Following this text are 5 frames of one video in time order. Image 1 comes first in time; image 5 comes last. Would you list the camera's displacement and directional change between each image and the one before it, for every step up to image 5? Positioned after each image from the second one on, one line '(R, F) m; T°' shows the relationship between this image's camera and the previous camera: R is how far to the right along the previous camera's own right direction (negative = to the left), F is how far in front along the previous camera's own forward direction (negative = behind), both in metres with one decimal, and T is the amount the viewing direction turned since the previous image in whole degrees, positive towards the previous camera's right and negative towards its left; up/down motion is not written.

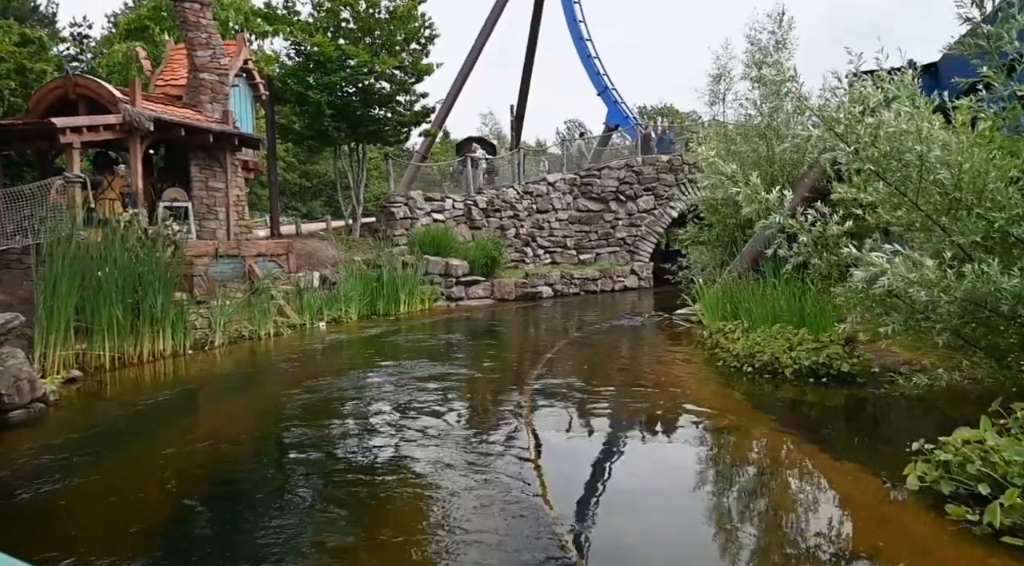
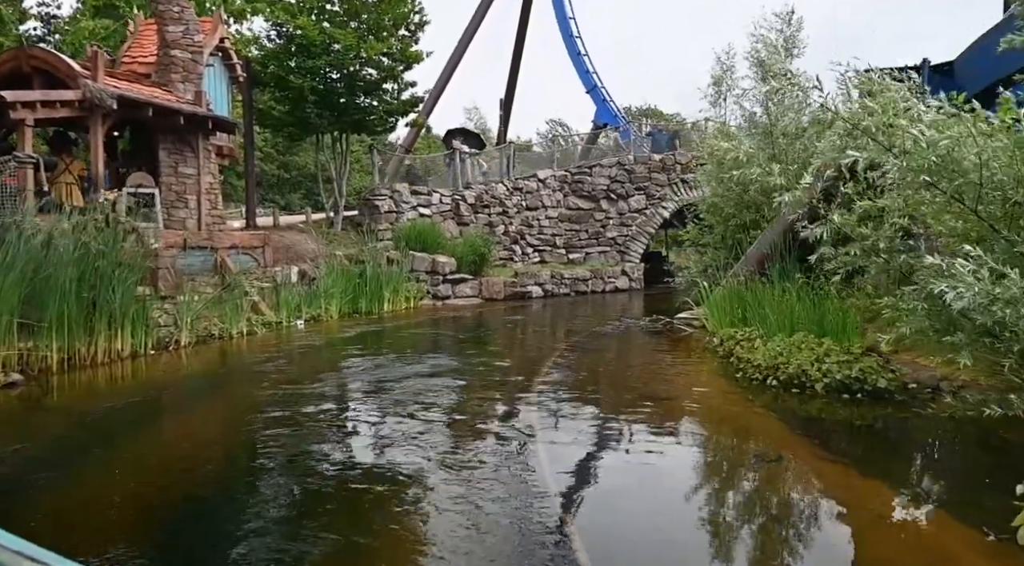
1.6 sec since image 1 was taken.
(-0.1, +0.6) m; +1°
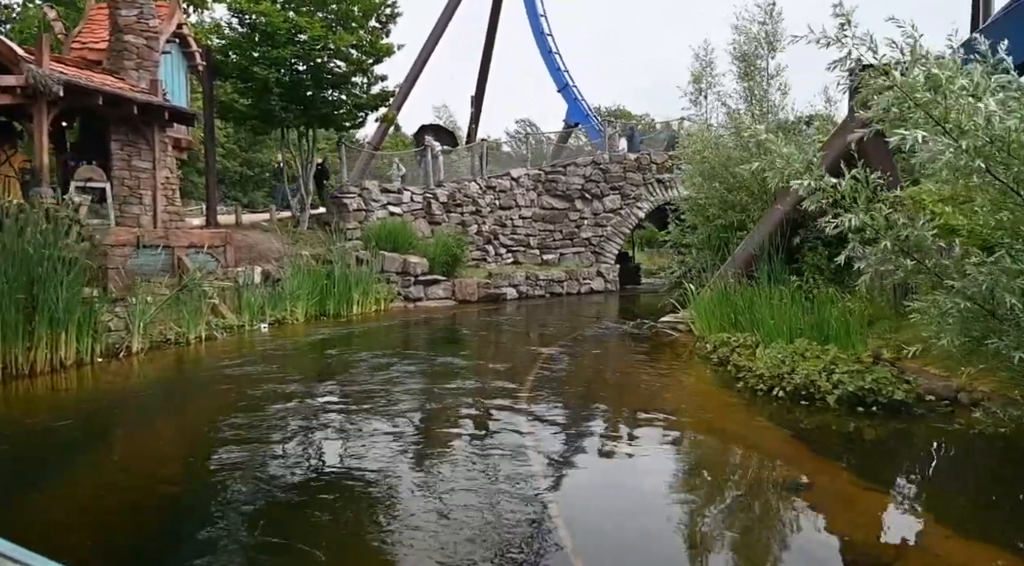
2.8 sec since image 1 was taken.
(-0.1, +0.4) m; +3°
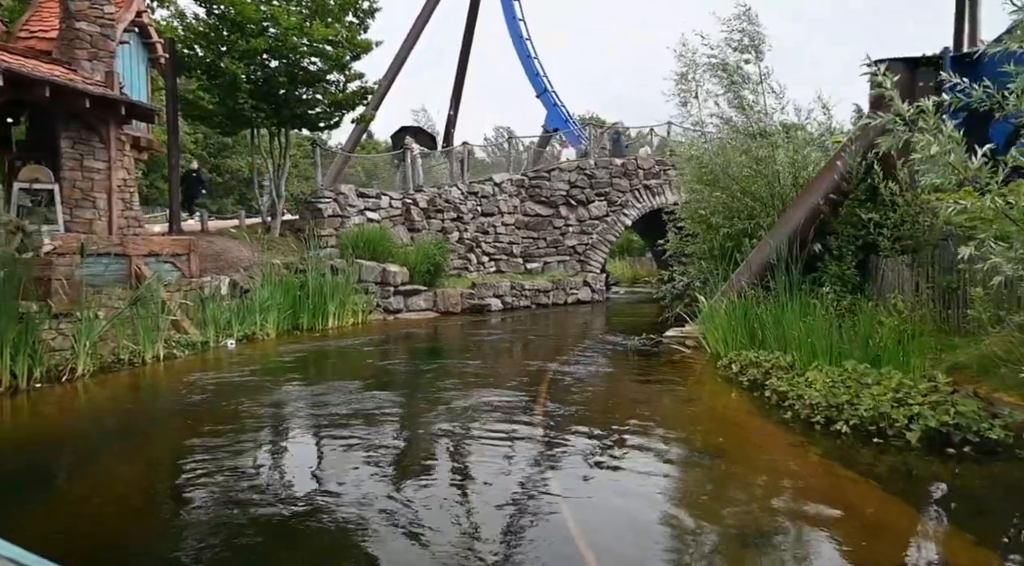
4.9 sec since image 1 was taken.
(-0.2, +0.7) m; +2°
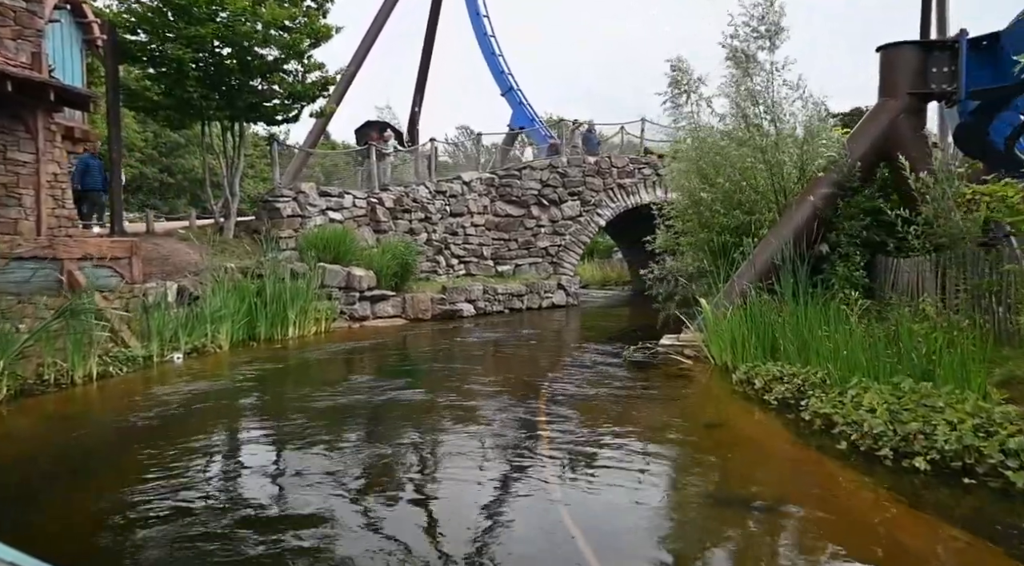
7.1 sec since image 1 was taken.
(-0.2, +0.7) m; +3°
